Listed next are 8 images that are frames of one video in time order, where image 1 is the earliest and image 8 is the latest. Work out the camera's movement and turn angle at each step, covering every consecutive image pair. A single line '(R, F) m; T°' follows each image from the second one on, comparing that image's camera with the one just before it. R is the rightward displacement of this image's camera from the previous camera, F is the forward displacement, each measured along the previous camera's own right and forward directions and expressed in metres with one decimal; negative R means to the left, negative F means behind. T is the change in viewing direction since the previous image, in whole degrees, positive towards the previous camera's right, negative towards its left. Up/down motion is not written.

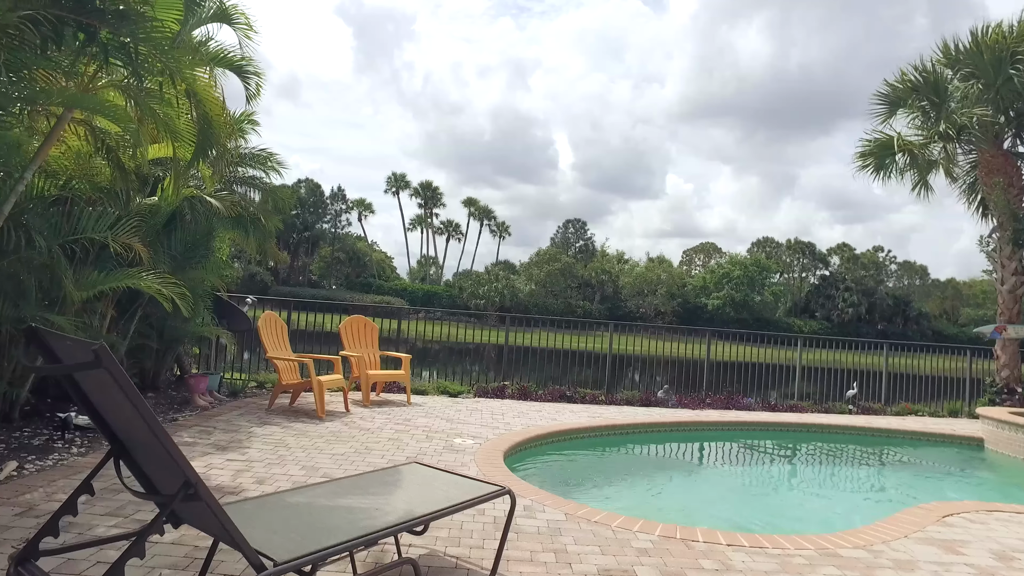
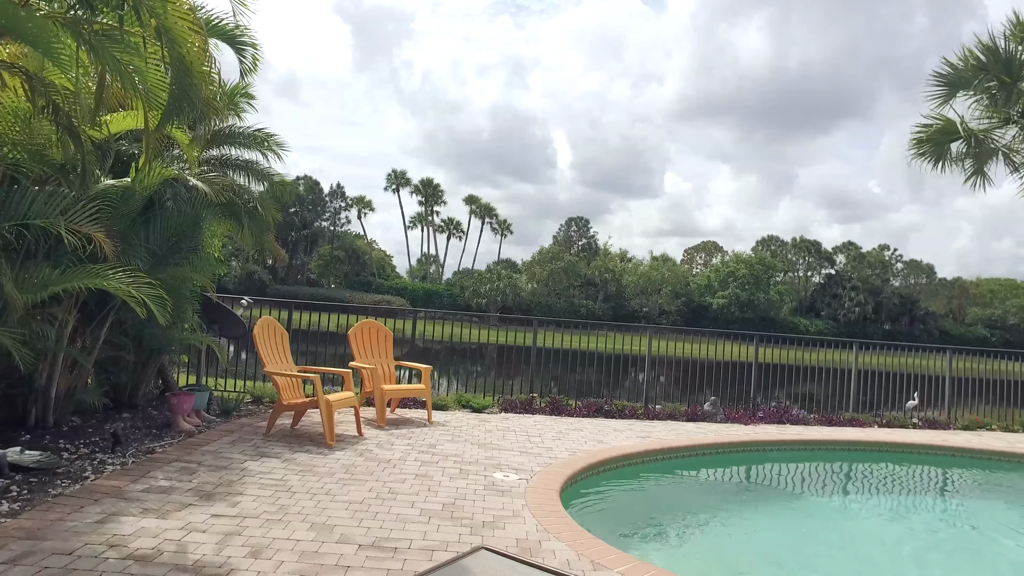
(-0.4, +1.1) m; 0°
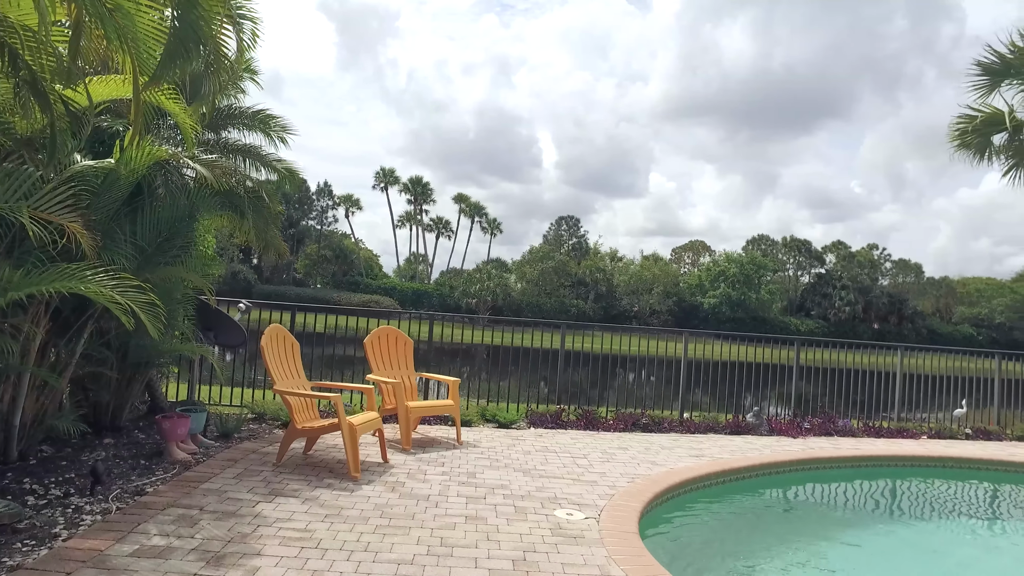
(-0.5, +0.8) m; +1°
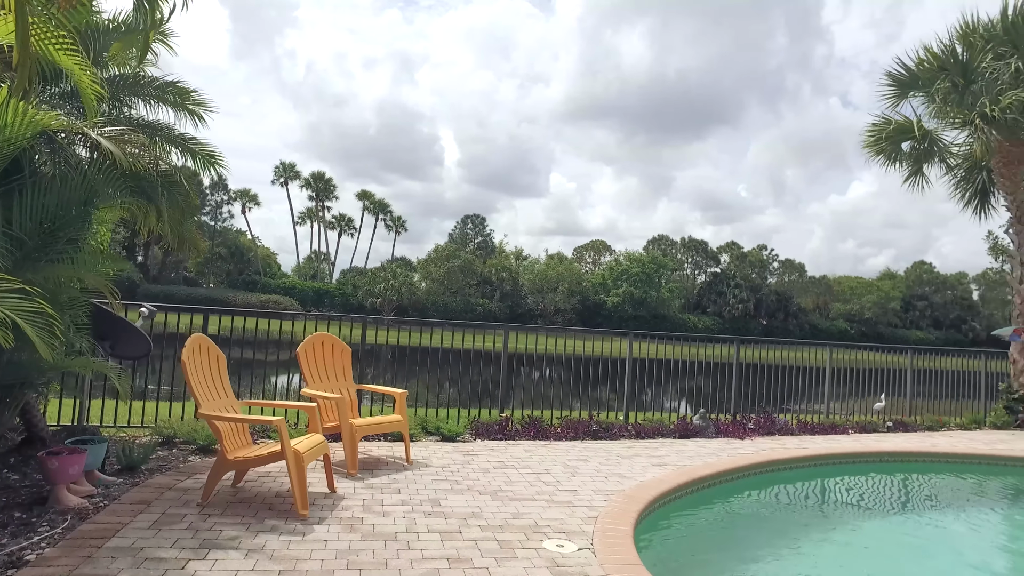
(-0.4, +0.6) m; +8°
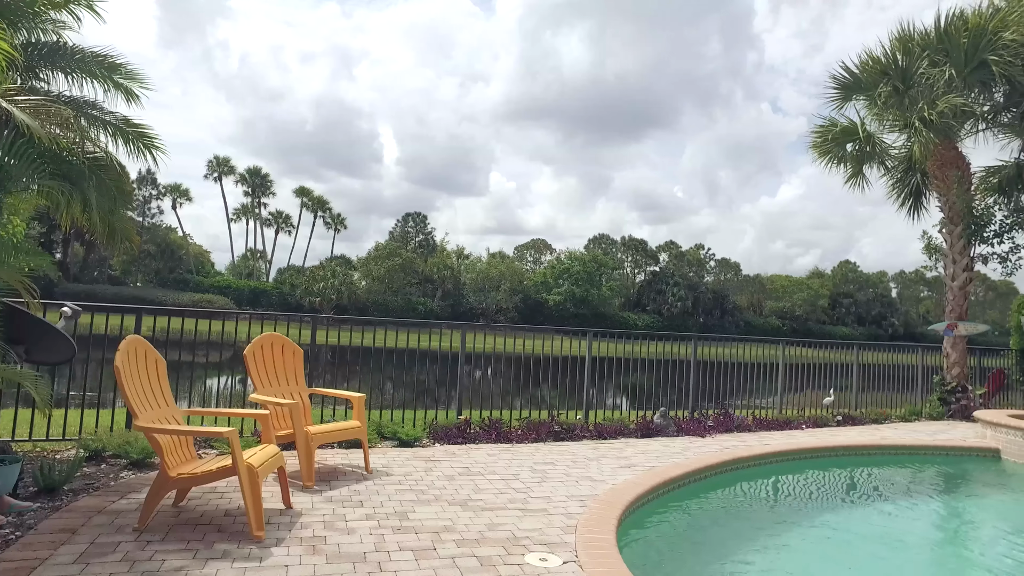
(-0.2, +0.3) m; +5°
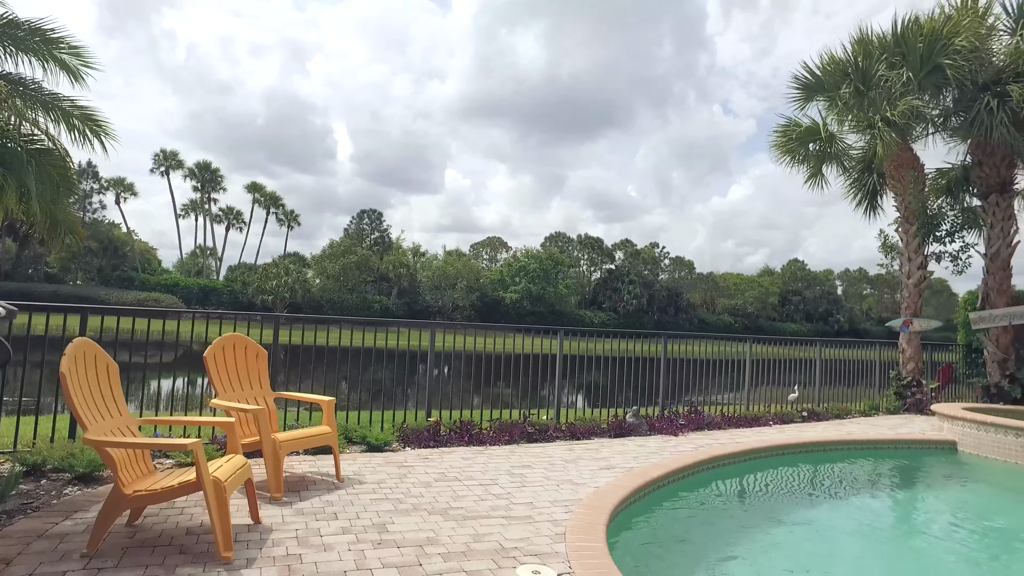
(-0.2, +0.2) m; +4°
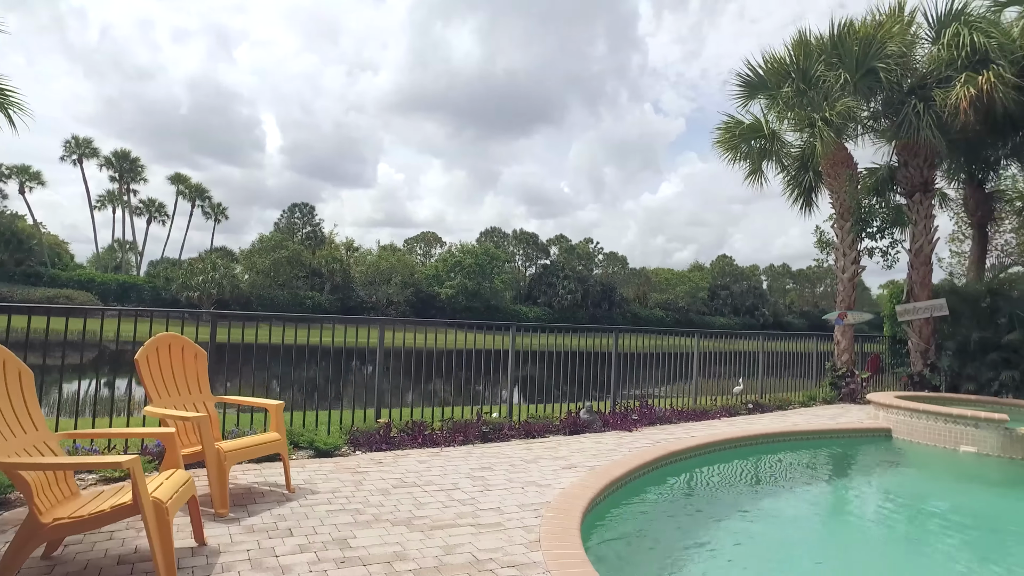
(-0.2, +0.2) m; +6°
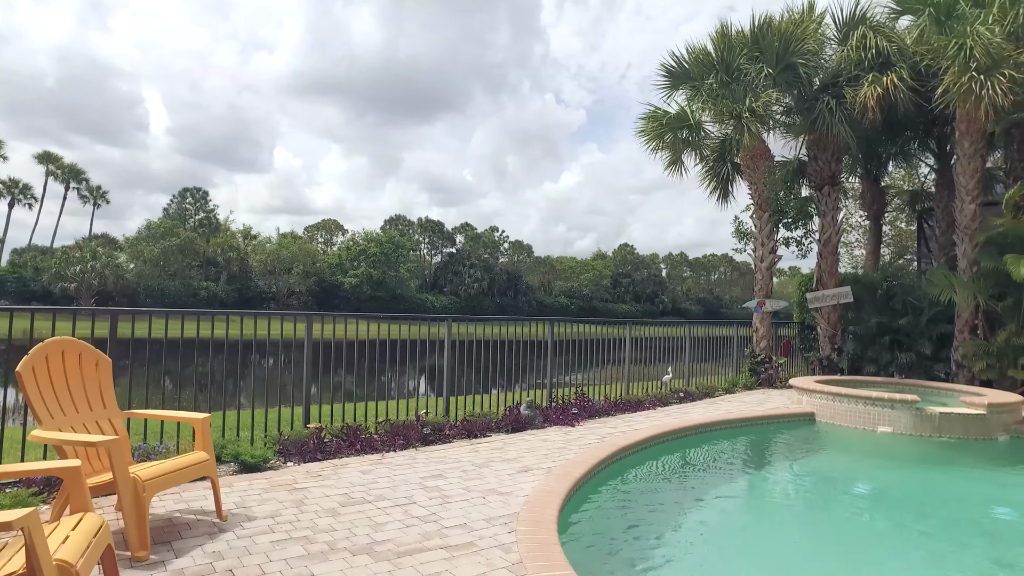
(-0.4, +0.4) m; +8°
